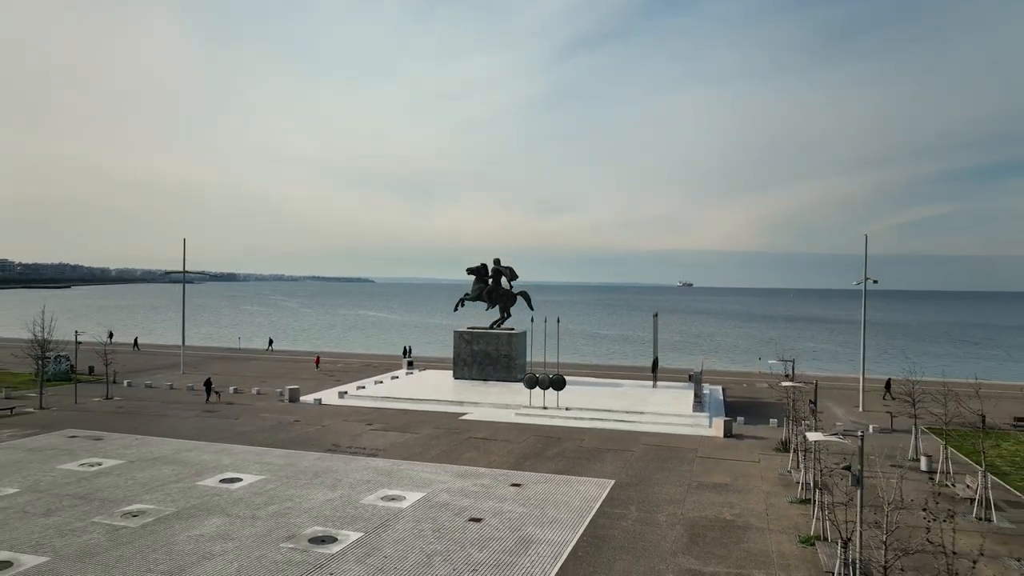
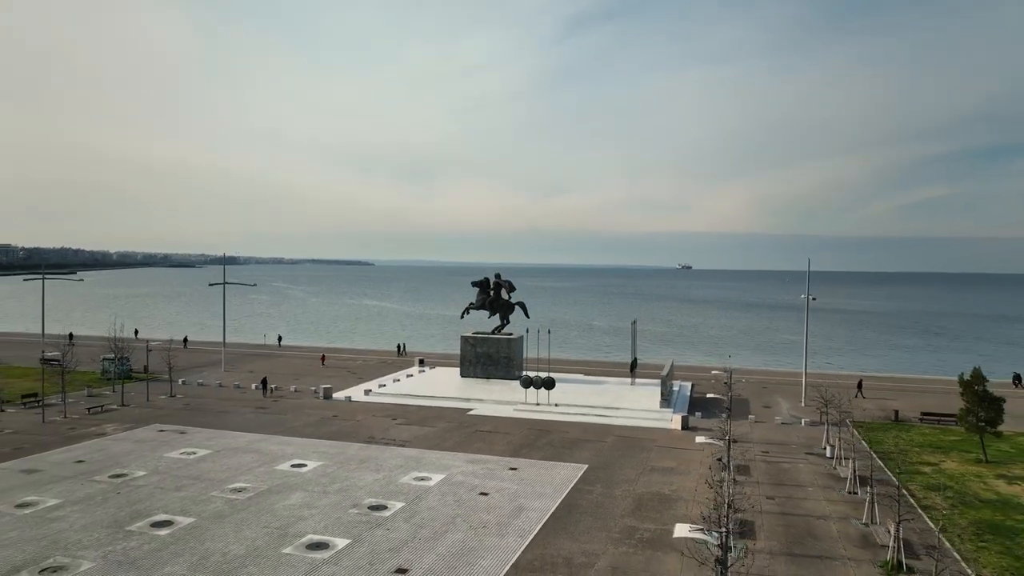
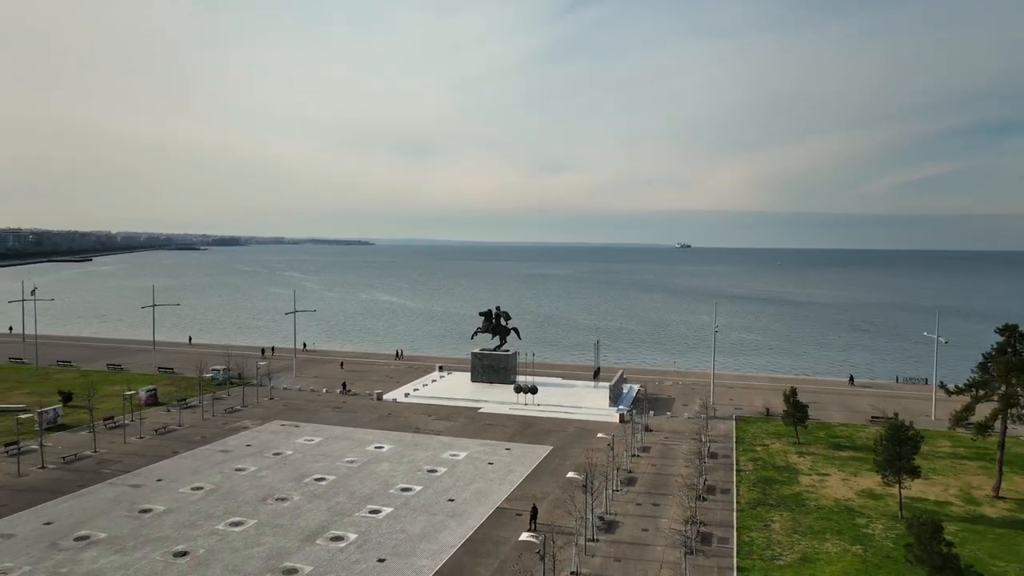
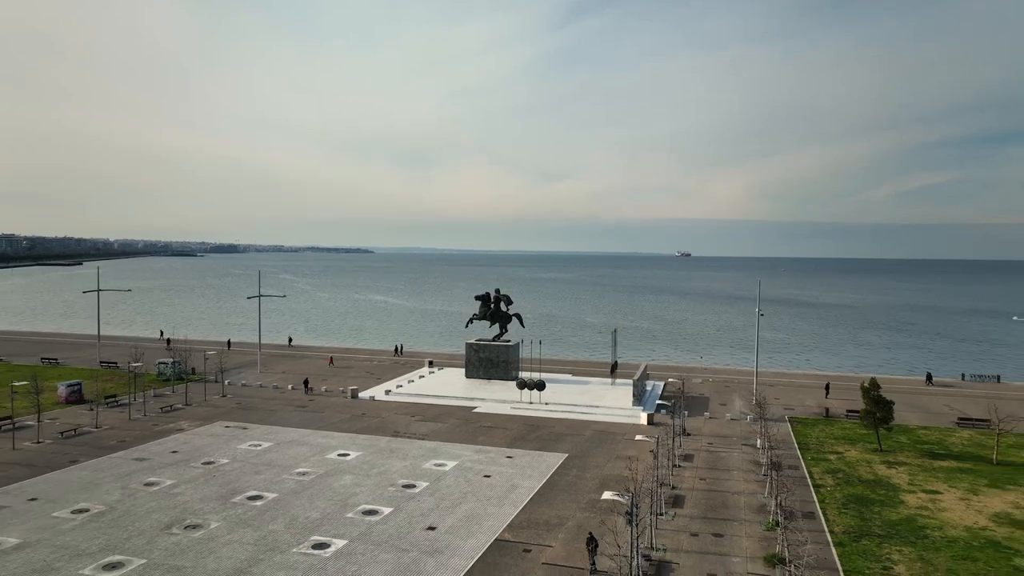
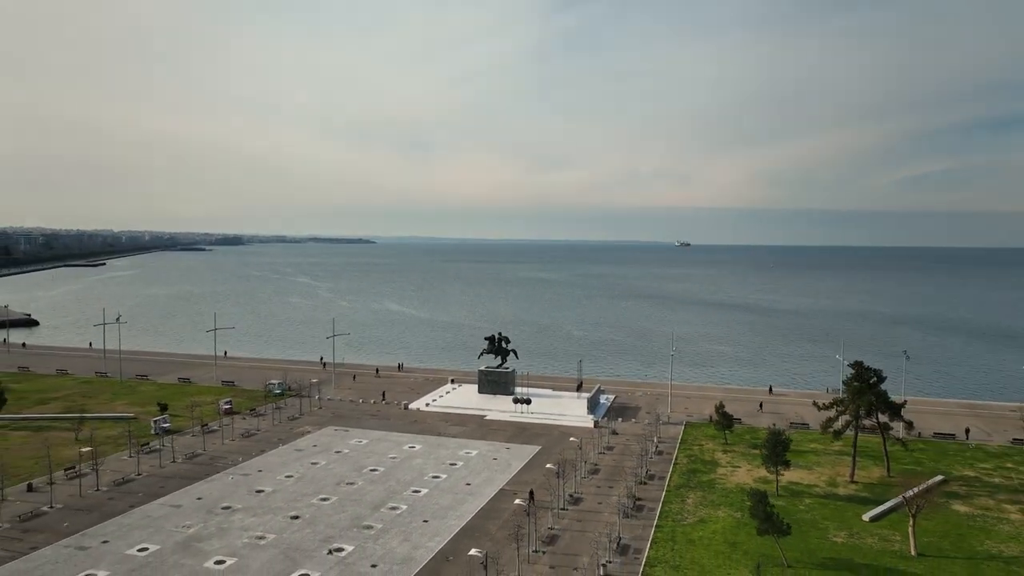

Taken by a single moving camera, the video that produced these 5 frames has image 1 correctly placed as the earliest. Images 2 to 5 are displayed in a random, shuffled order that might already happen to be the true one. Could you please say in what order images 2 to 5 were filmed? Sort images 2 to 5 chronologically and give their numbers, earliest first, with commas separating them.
2, 4, 3, 5
